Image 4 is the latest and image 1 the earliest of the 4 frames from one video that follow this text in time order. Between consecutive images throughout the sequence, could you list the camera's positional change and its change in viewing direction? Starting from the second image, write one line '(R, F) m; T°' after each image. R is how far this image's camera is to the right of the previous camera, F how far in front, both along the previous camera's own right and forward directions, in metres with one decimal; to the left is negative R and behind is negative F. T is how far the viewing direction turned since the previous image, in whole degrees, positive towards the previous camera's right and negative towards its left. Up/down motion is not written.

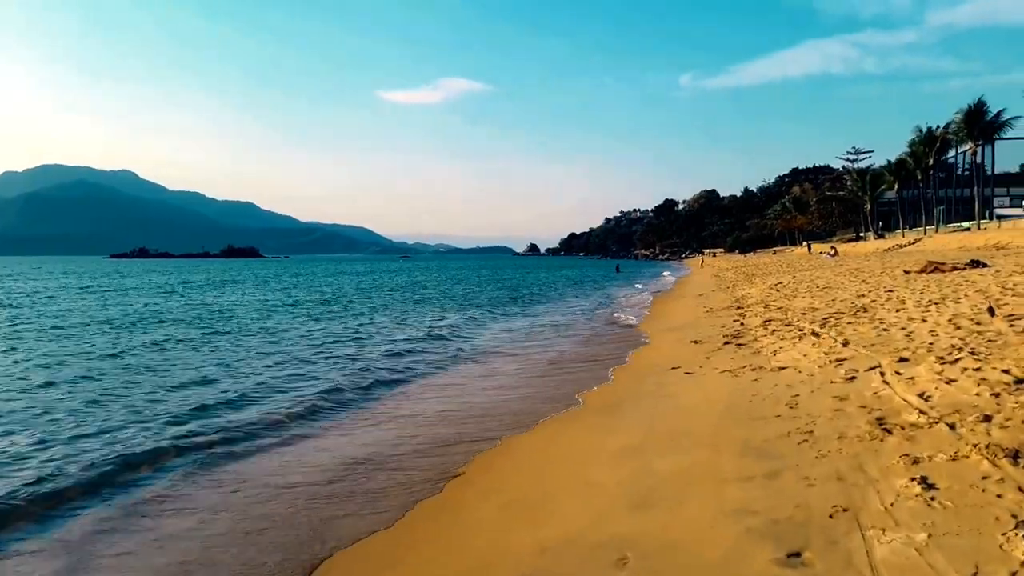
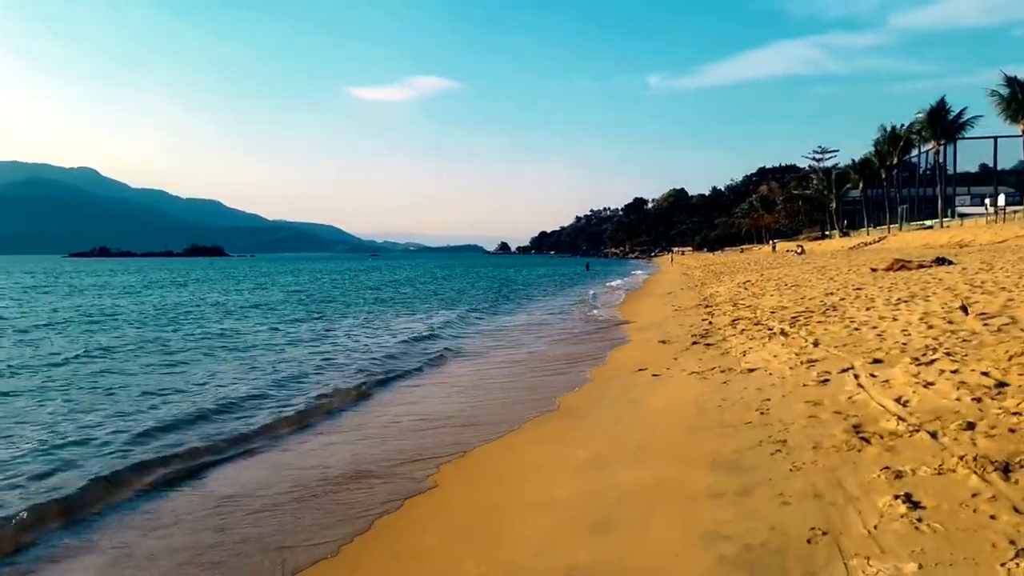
(+0.2, +0.5) m; +2°
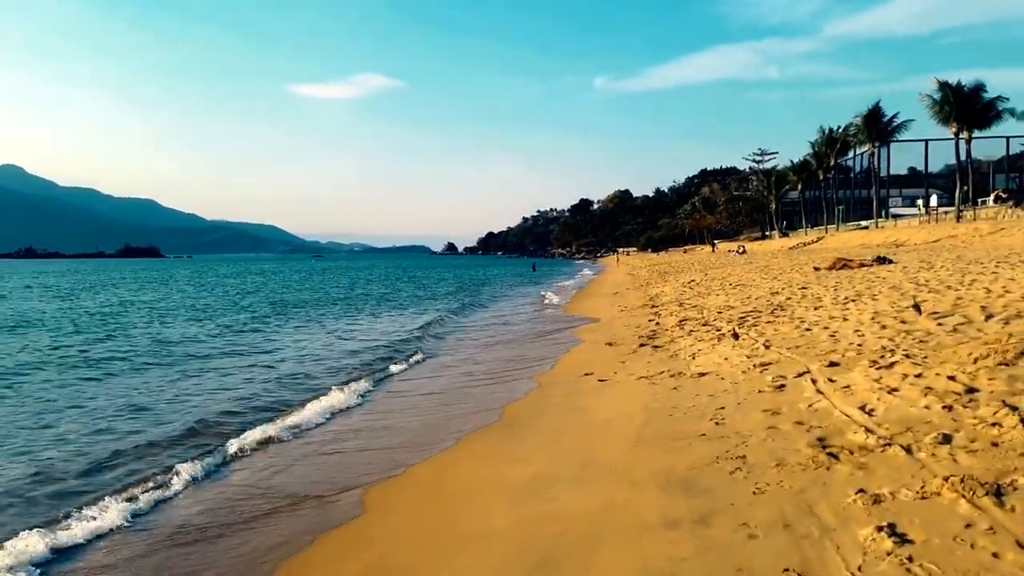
(+0.1, +0.7) m; +4°
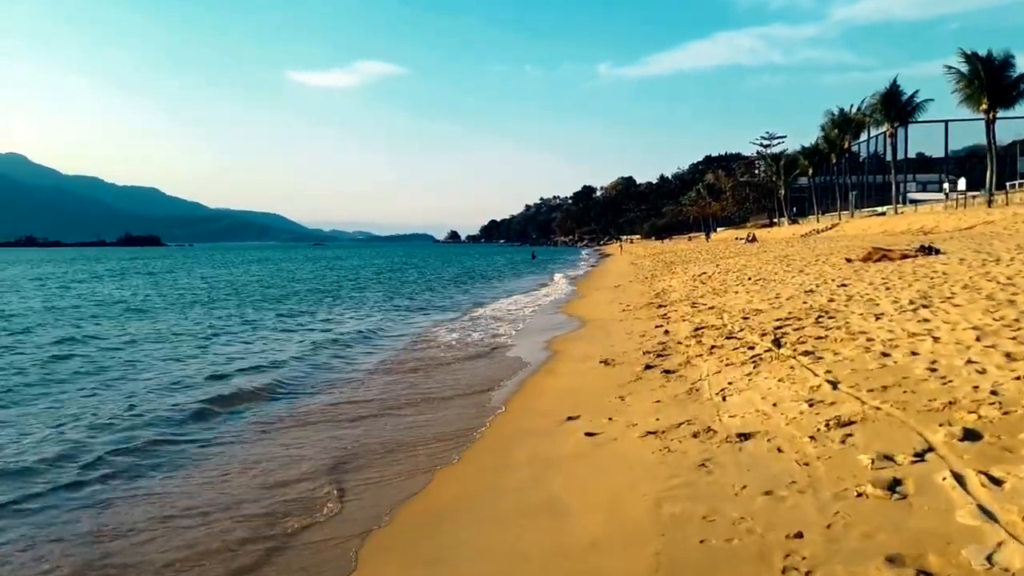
(+0.5, +3.1) m; 0°
